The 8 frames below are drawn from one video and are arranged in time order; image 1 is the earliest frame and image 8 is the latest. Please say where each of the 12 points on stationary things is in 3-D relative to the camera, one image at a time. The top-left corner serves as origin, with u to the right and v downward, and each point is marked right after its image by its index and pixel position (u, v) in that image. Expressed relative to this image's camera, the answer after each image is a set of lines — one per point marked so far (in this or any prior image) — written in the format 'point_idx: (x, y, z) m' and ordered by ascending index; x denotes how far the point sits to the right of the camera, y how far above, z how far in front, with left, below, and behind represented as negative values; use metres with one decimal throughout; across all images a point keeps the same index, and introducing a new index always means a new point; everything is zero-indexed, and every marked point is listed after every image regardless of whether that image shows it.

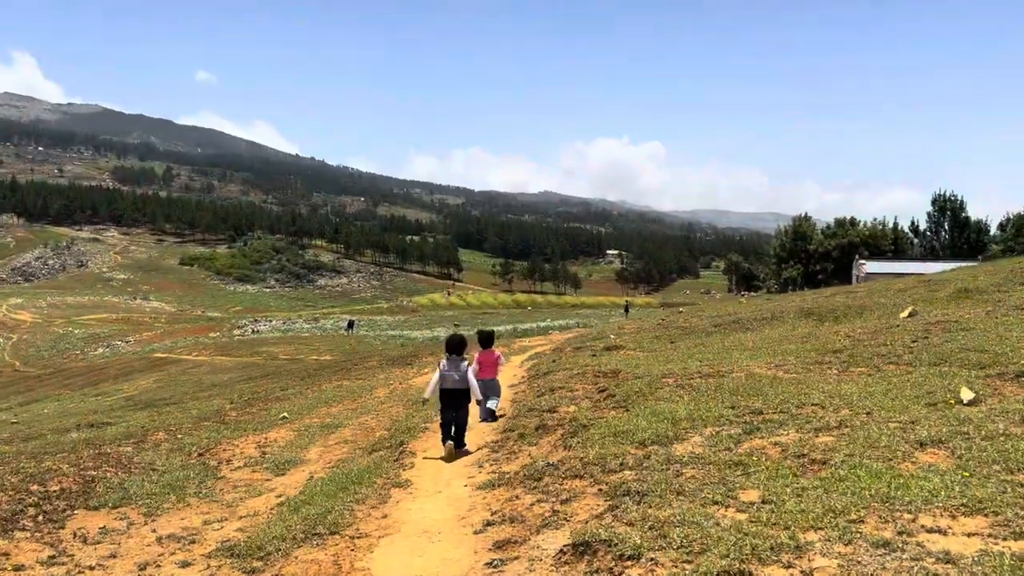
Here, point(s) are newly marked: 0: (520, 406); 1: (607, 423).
0: (+0.1, -2.2, +15.5) m
1: (+1.3, -1.9, +11.5) m
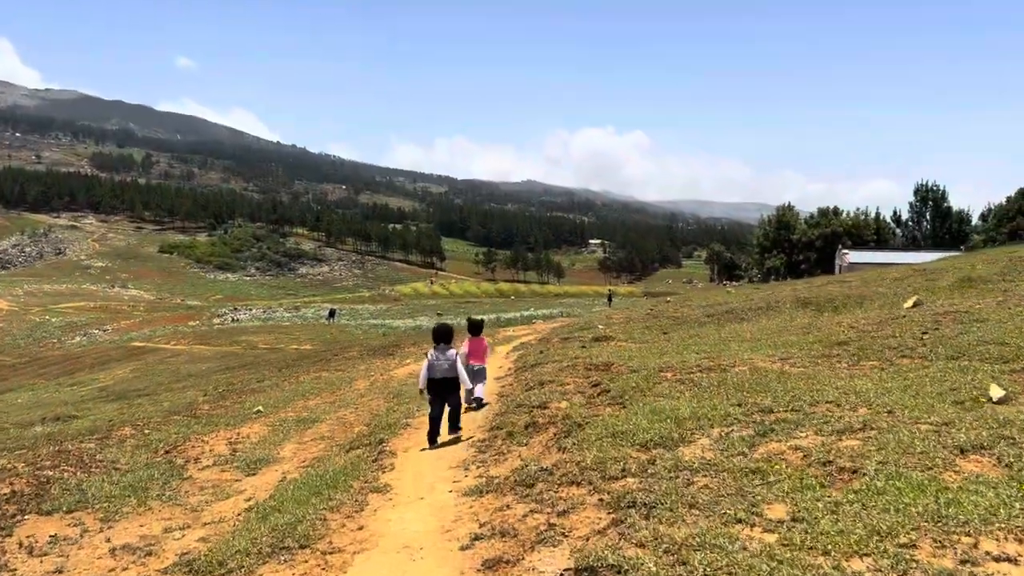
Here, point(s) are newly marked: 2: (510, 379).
0: (-0.1, -2.0, +14.6) m
1: (+1.2, -1.7, +10.6) m
2: (-0.1, -1.9, +17.7) m
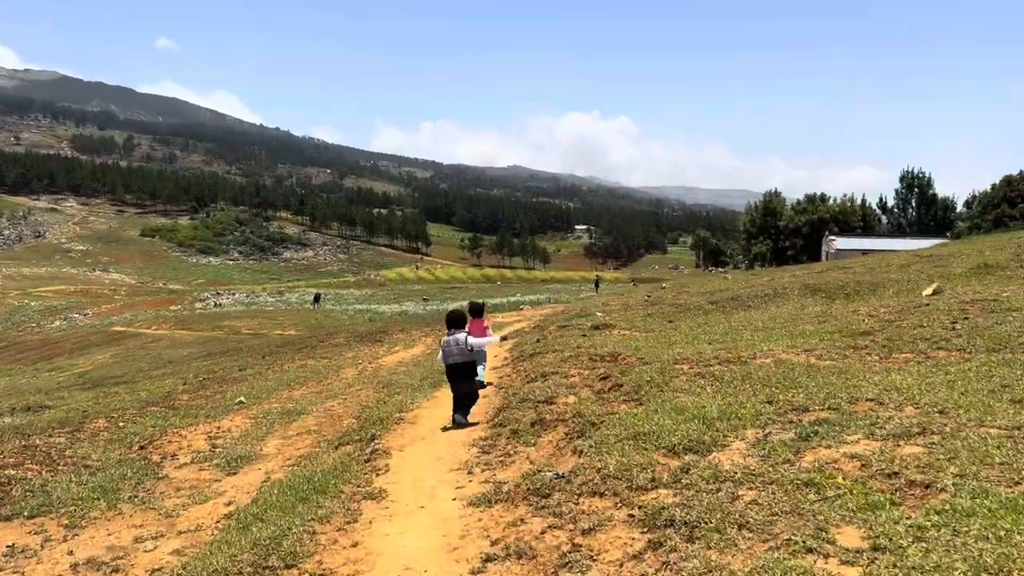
0: (-0.1, -1.8, +13.6) m
1: (+1.3, -1.5, +9.6) m
2: (-0.1, -1.7, +16.7) m
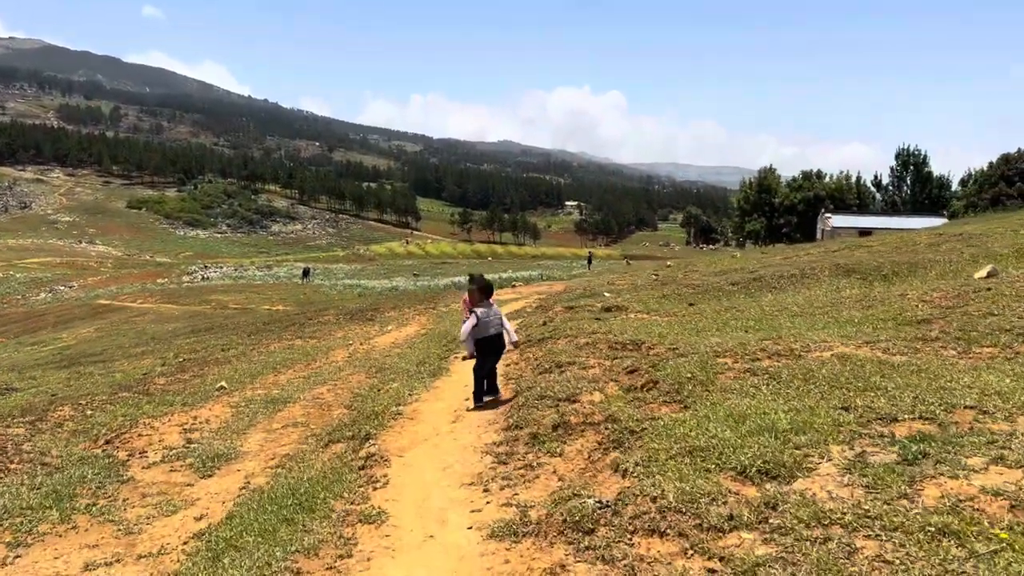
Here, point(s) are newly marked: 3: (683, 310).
0: (+0.1, -1.5, +12.0) m
1: (+1.5, -1.4, +8.1) m
2: (+0.1, -1.3, +15.1) m
3: (+3.4, -0.4, +16.9) m
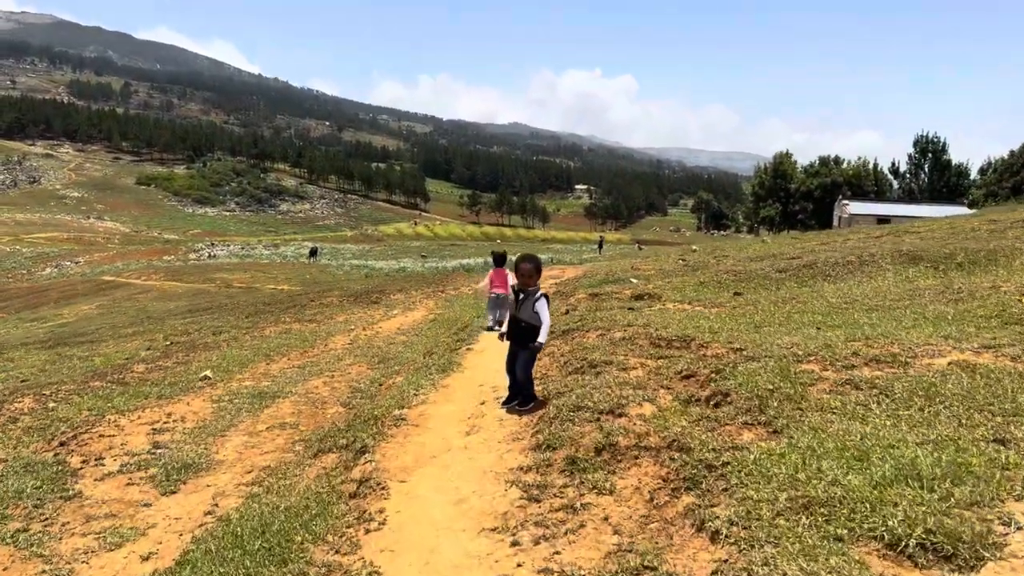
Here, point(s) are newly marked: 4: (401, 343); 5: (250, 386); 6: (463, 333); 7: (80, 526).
0: (+0.4, -1.3, +10.0) m
1: (+1.8, -1.3, +6.0) m
2: (+0.4, -1.0, +13.1) m
3: (+3.8, -0.2, +14.8) m
4: (-2.7, -1.3, +20.1) m
5: (-5.0, -1.8, +15.9) m
6: (-1.1, -1.0, +18.7) m
7: (-4.5, -2.5, +8.8) m
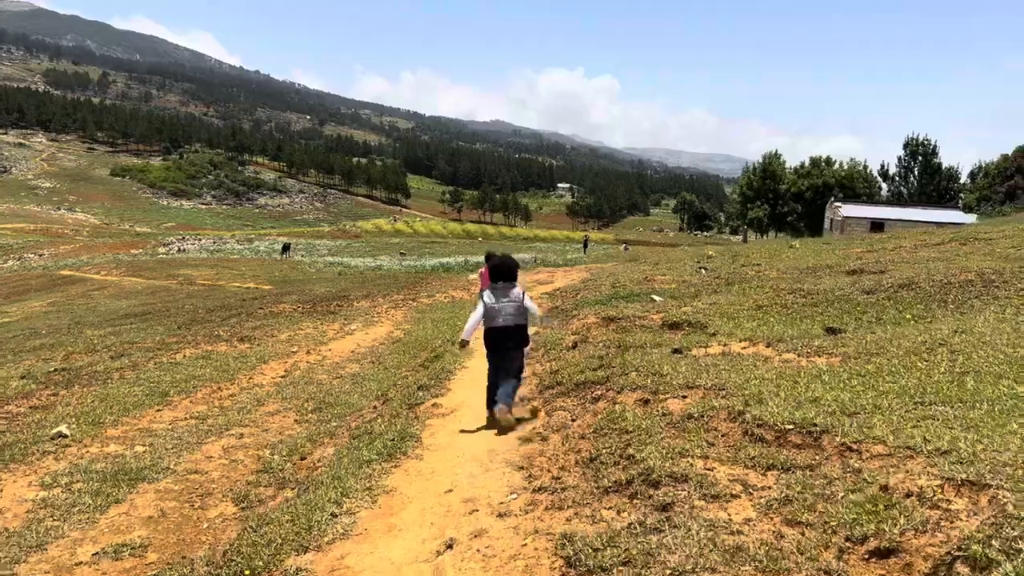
0: (+0.4, -1.6, +5.0) m
1: (+1.8, -1.7, +1.1) m
2: (+0.3, -1.4, +8.1) m
3: (+3.7, -0.6, +9.9) m
4: (-2.9, -1.6, +15.0) m
5: (-5.1, -2.1, +10.8) m
6: (-1.3, -1.3, +13.7) m
7: (-4.5, -2.8, +3.7) m
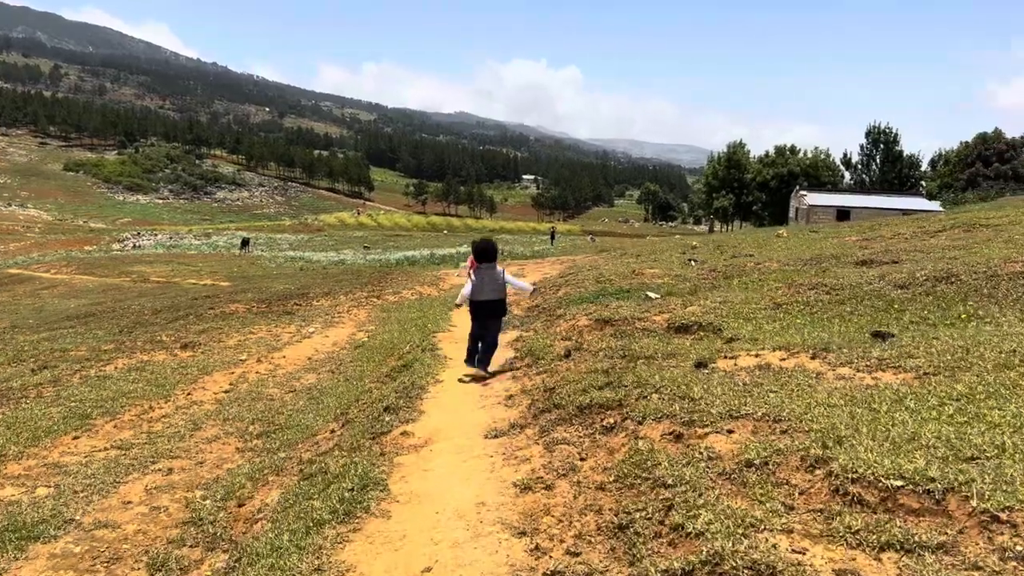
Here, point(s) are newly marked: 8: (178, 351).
0: (+0.5, -1.7, +3.2) m
1: (+2.1, -1.8, -0.7) m
2: (+0.3, -1.4, +6.3) m
3: (+3.6, -0.6, +8.2) m
4: (-3.3, -1.6, +13.0) m
5: (-5.3, -2.2, +8.7) m
6: (-1.6, -1.3, +11.7) m
7: (-4.4, -2.9, +1.7) m
8: (-7.8, -1.4, +18.1) m
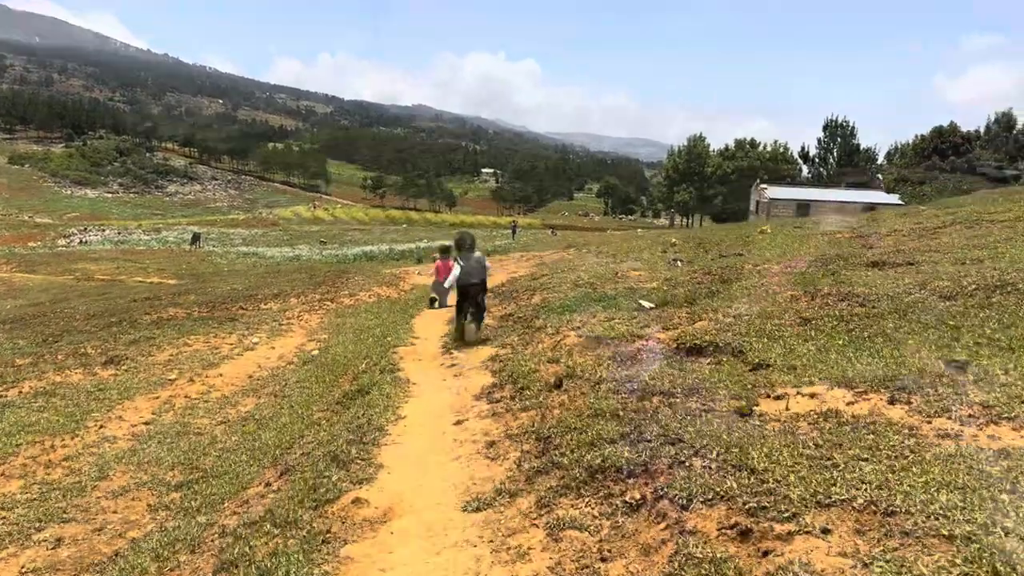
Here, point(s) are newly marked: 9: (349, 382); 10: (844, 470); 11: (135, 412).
0: (+0.6, -1.9, +1.2) m
1: (+2.4, -2.0, -2.6) m
2: (+0.2, -1.6, +4.3) m
3: (+3.5, -0.7, +6.4) m
4: (-3.6, -1.8, +10.9) m
5: (-5.4, -2.4, +6.5) m
6: (-1.8, -1.5, +9.7) m
7: (-4.1, -3.2, -0.5) m
8: (-8.3, -1.5, +15.8) m
9: (-2.3, -1.4, +12.0) m
10: (+1.9, -1.1, +4.6) m
11: (-5.7, -1.8, +12.1) m
